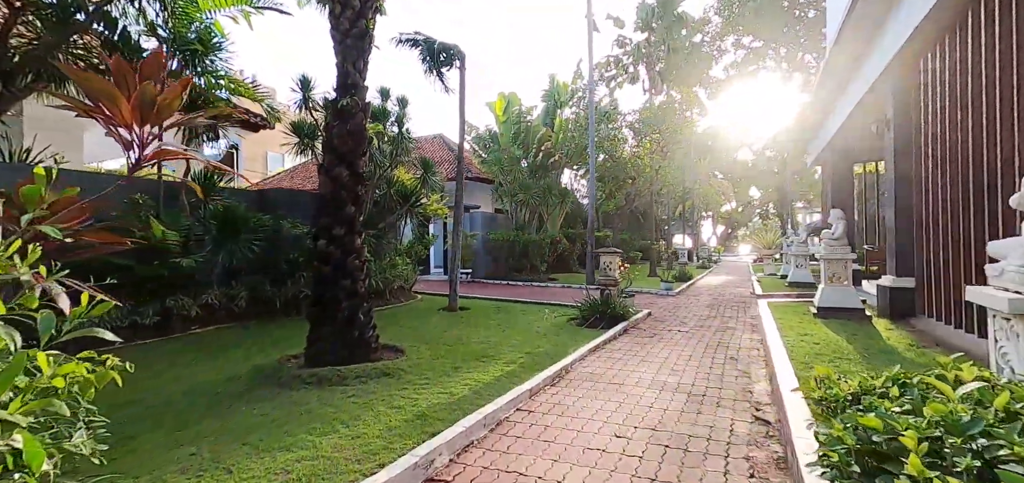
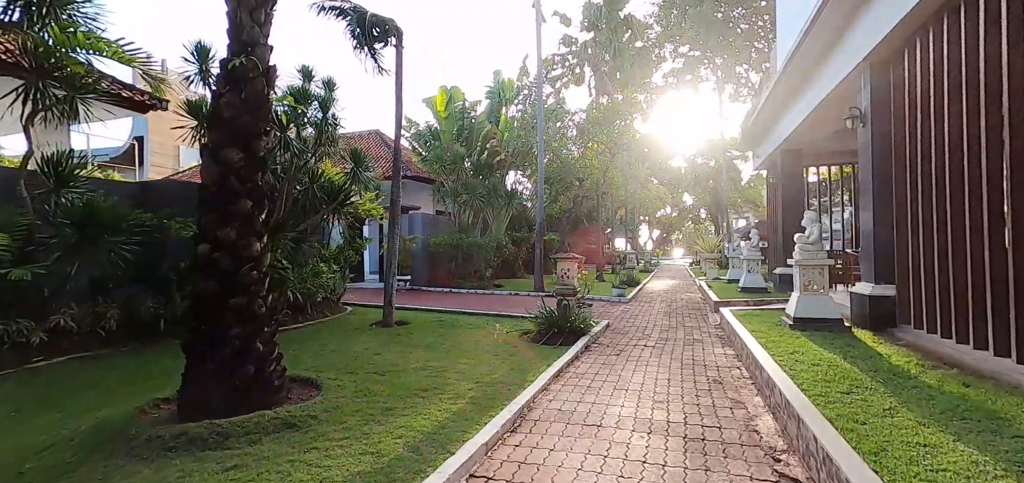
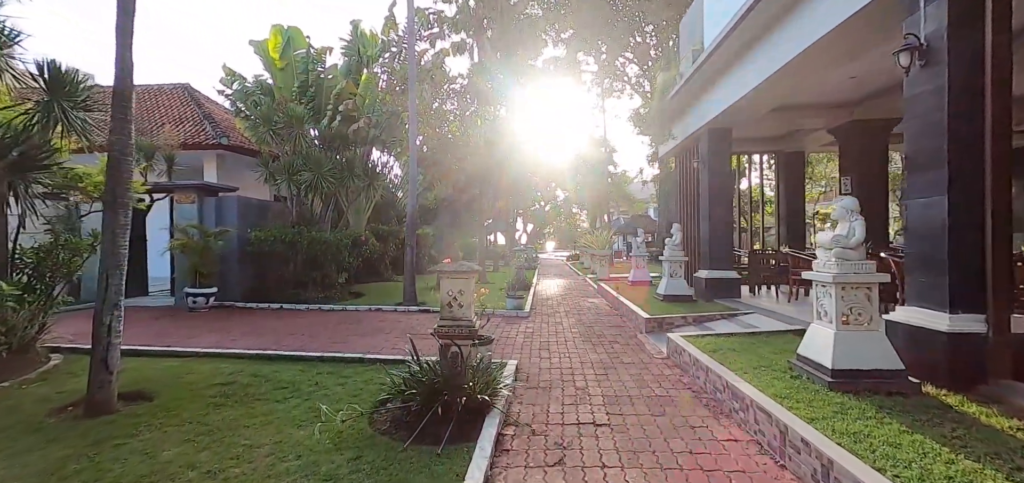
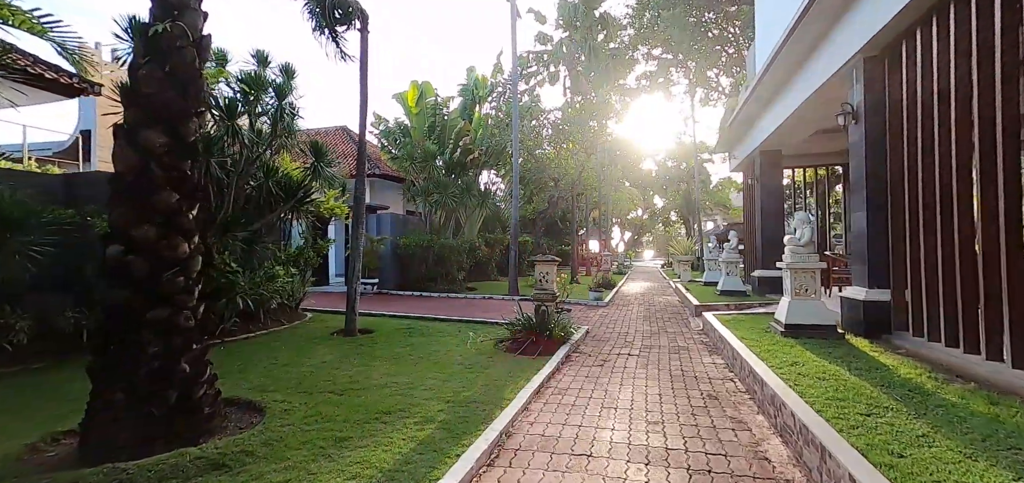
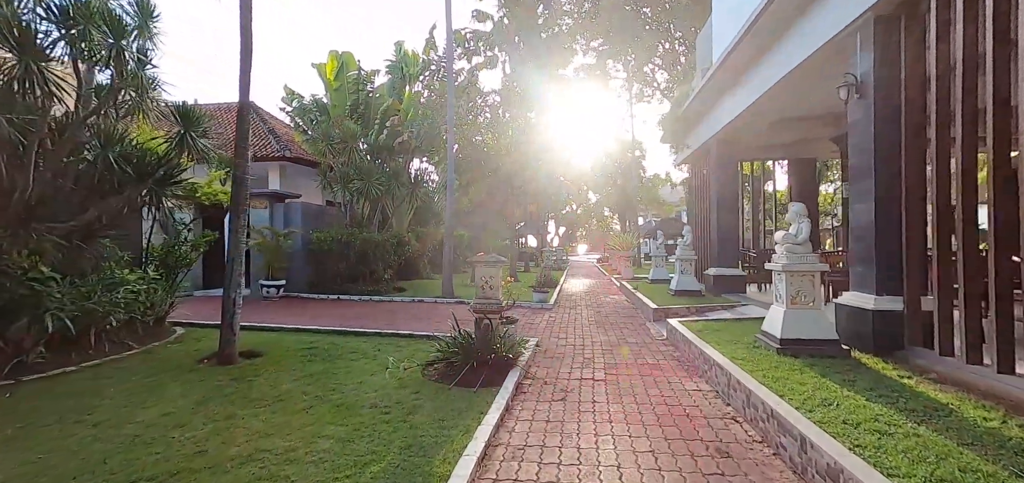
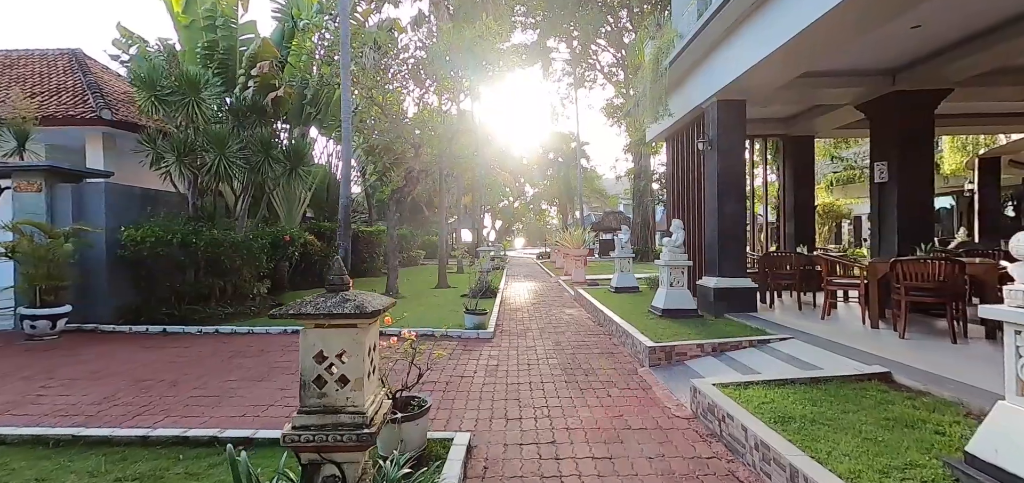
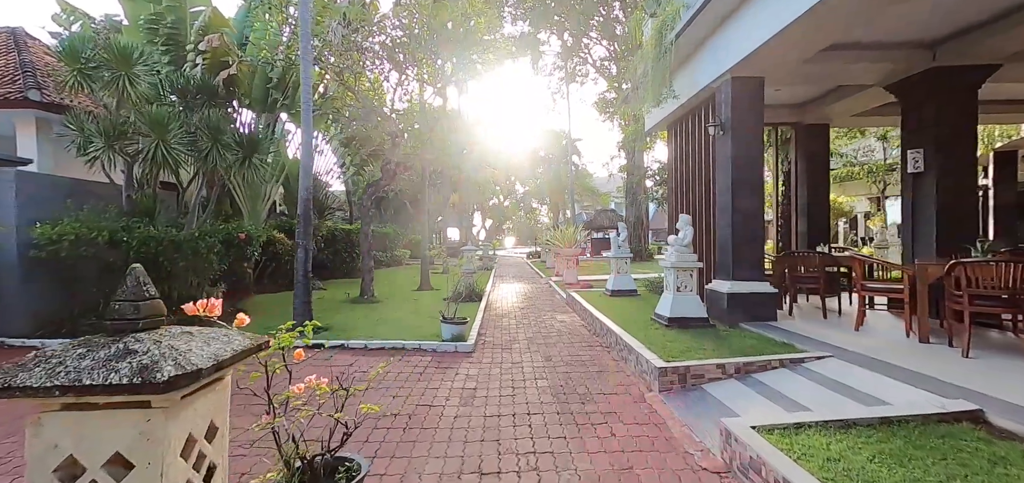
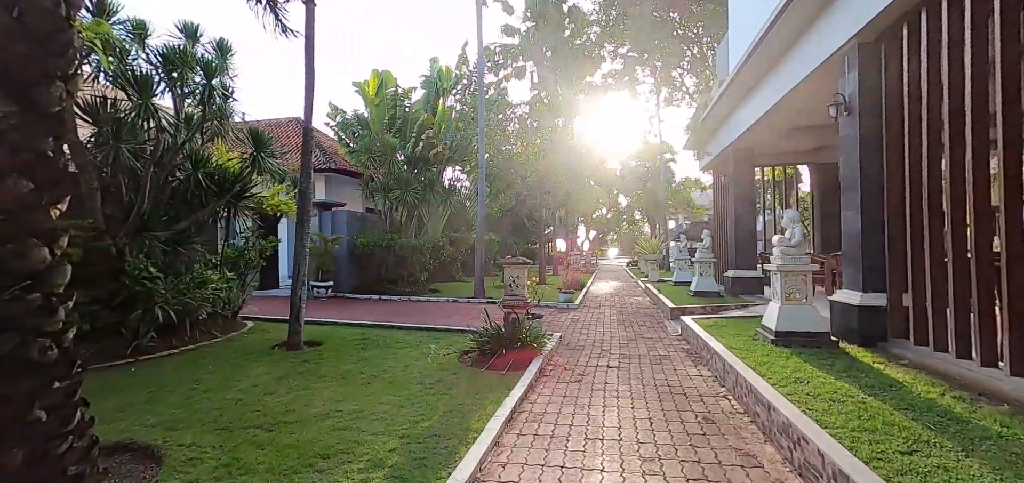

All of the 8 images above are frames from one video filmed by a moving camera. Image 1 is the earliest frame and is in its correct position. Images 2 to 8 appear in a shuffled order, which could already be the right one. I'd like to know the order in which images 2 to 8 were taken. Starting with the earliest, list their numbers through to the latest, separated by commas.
2, 4, 8, 5, 3, 6, 7
